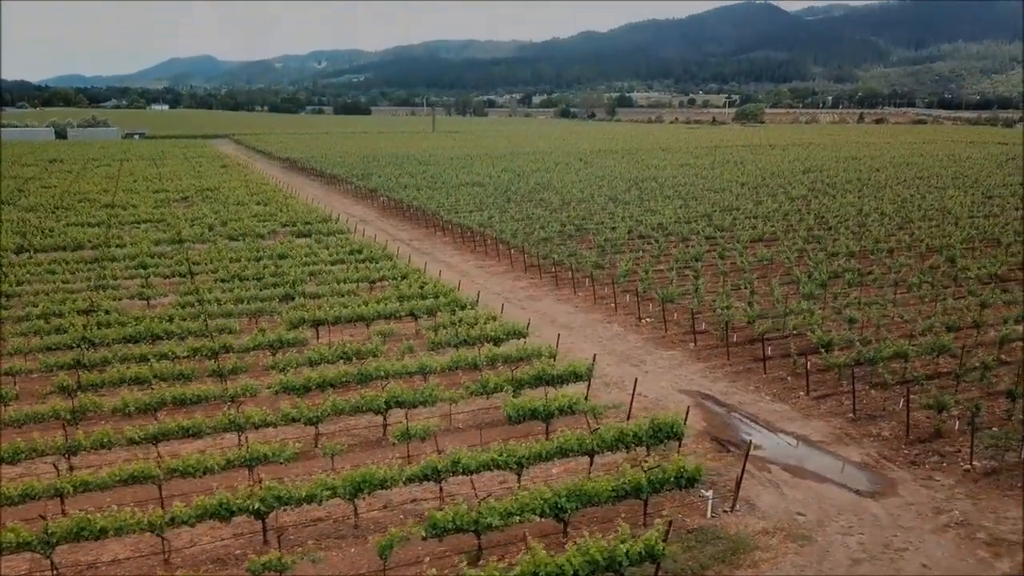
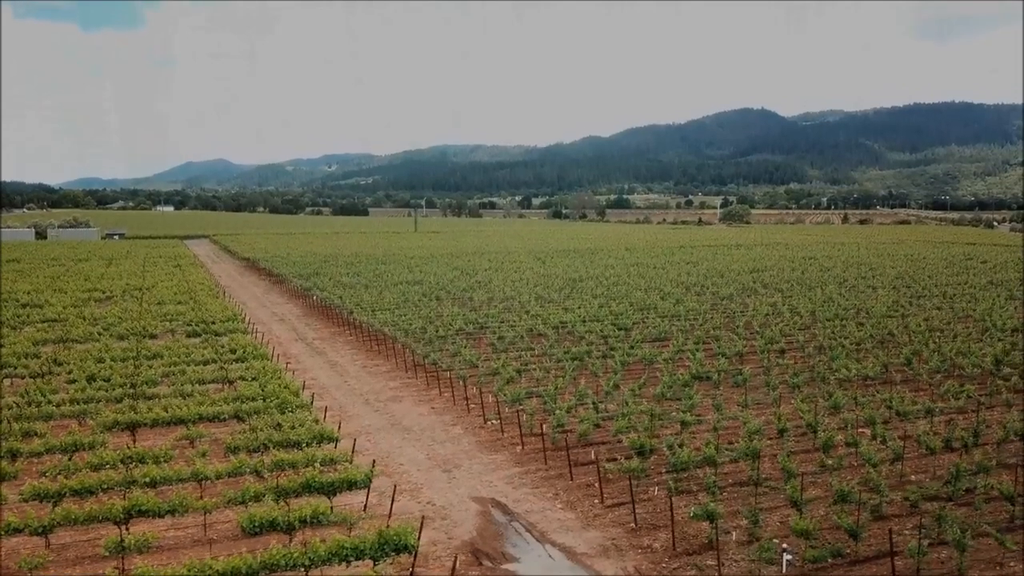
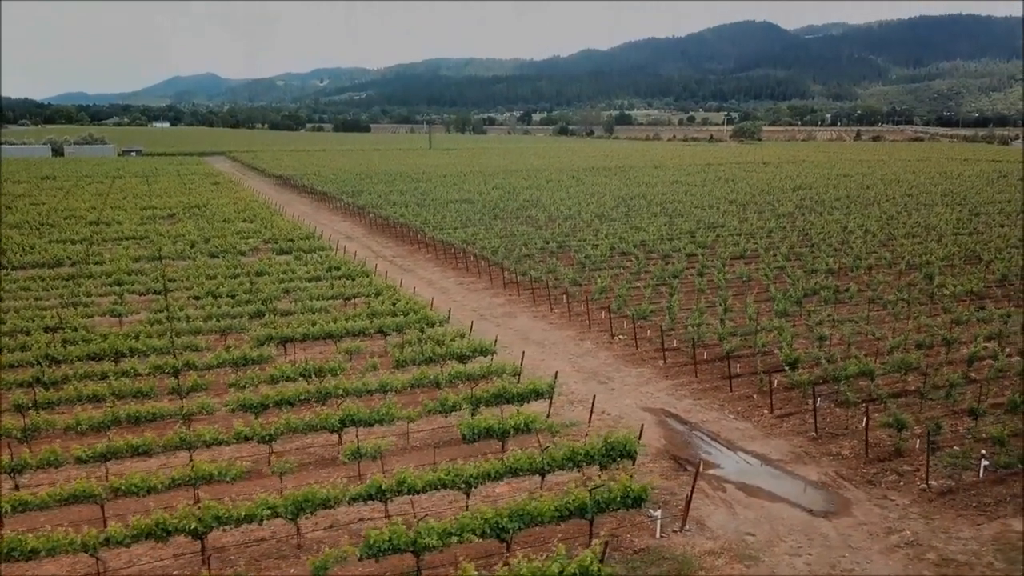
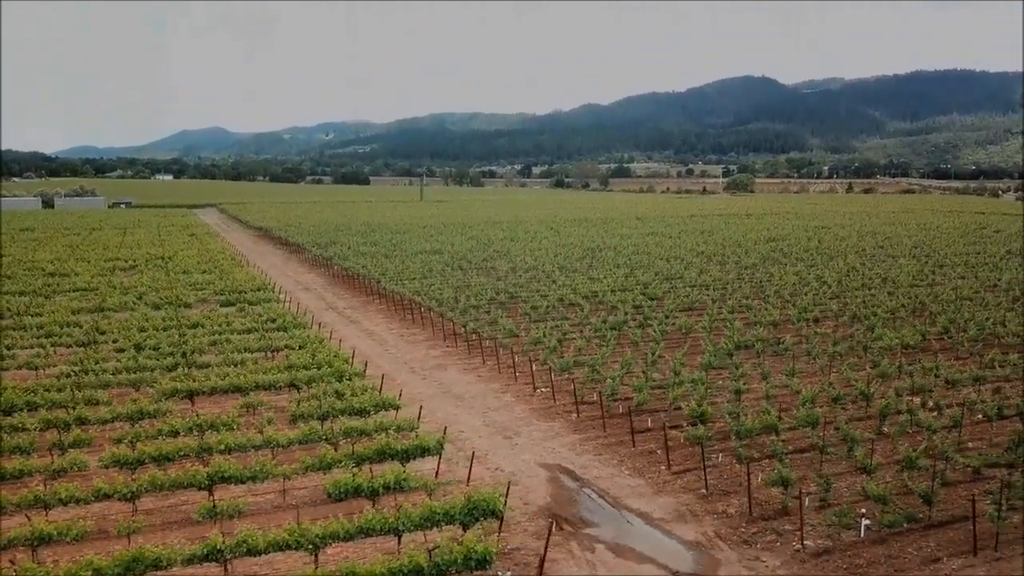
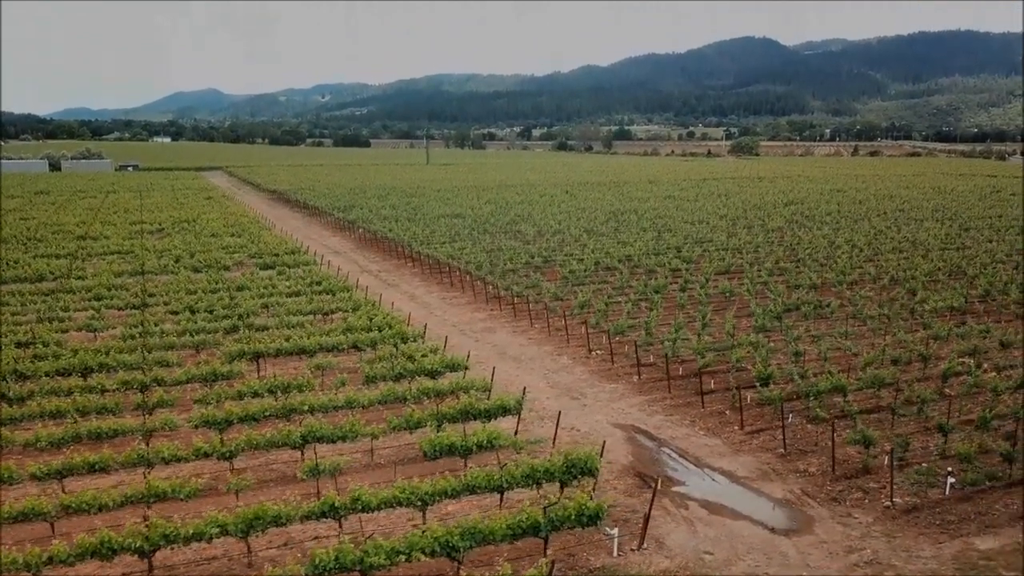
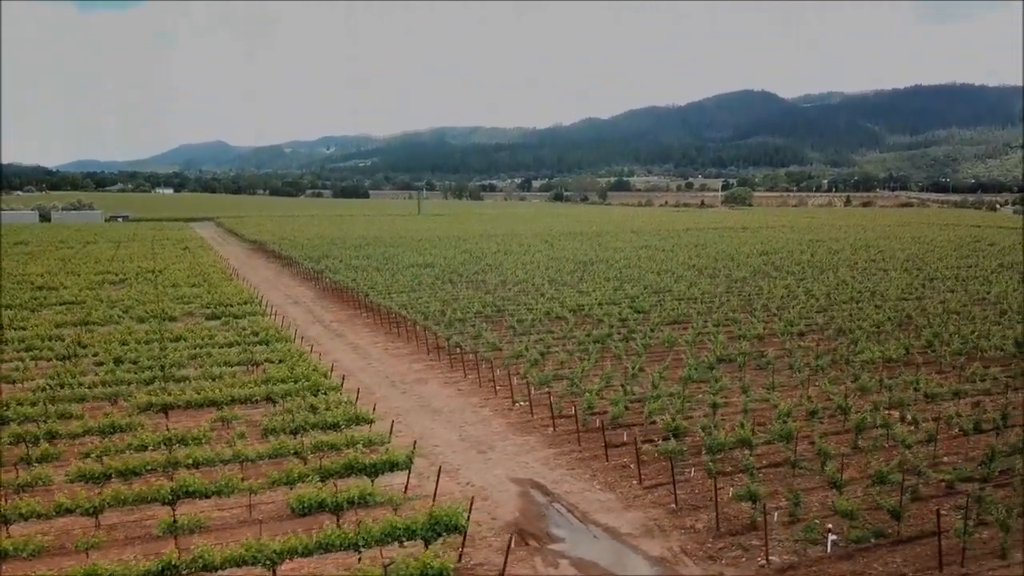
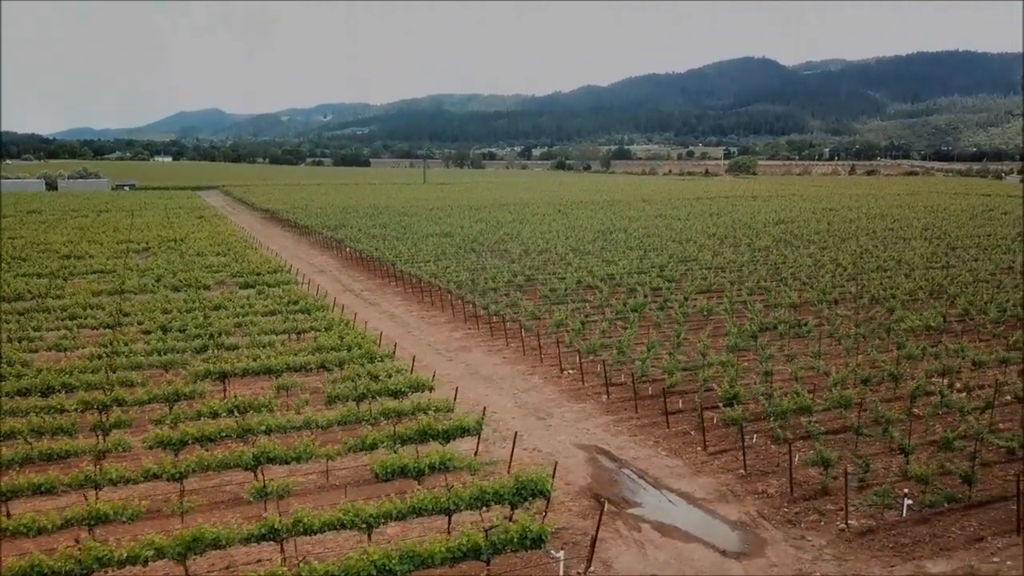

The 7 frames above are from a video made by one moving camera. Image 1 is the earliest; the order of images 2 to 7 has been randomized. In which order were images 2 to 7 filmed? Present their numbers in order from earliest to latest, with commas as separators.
3, 5, 7, 4, 6, 2
